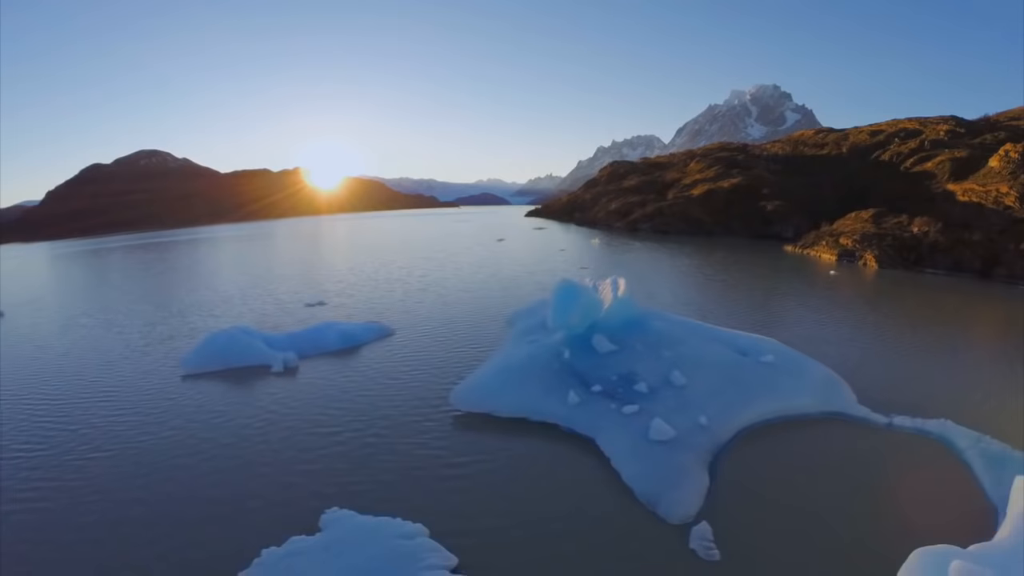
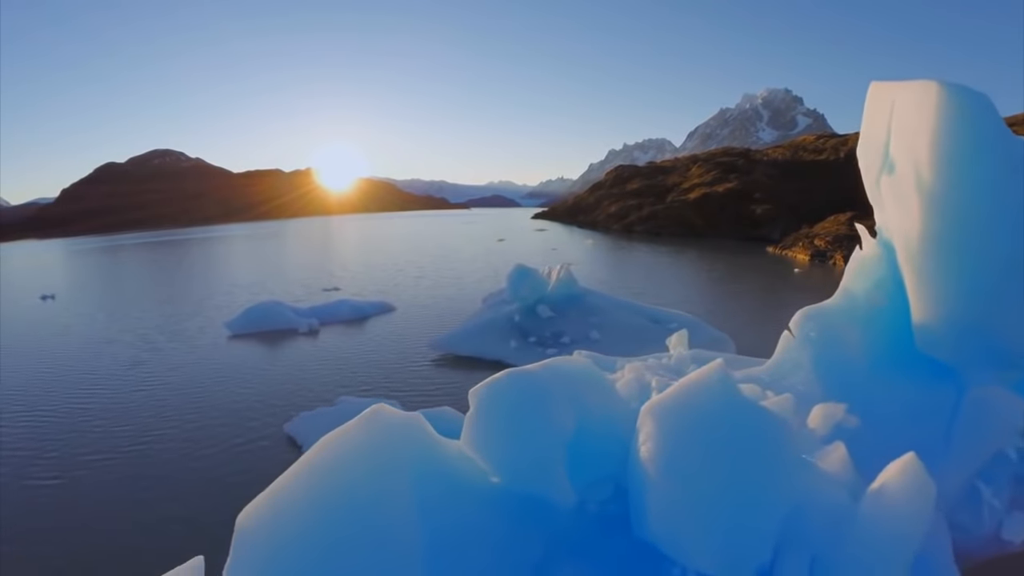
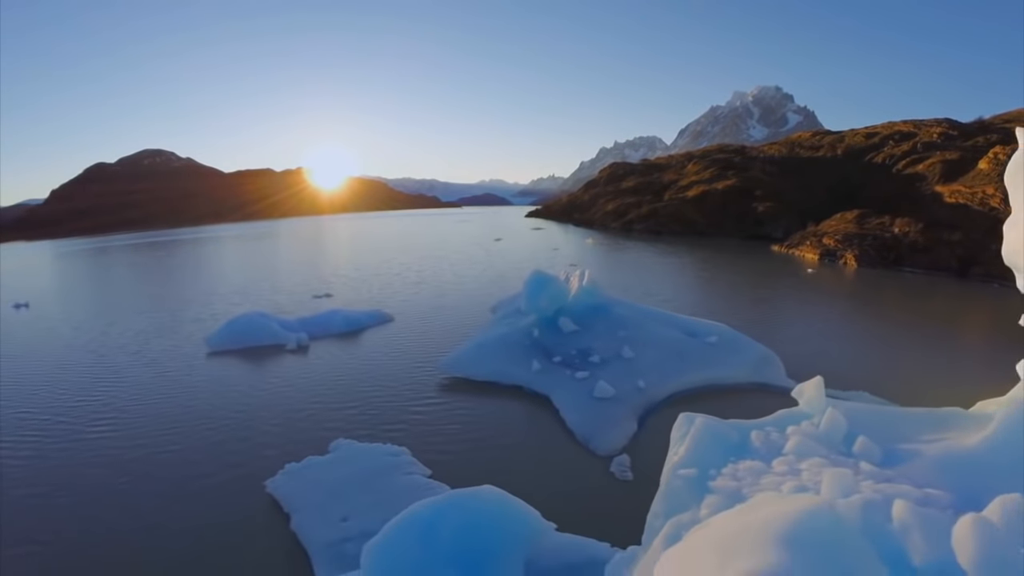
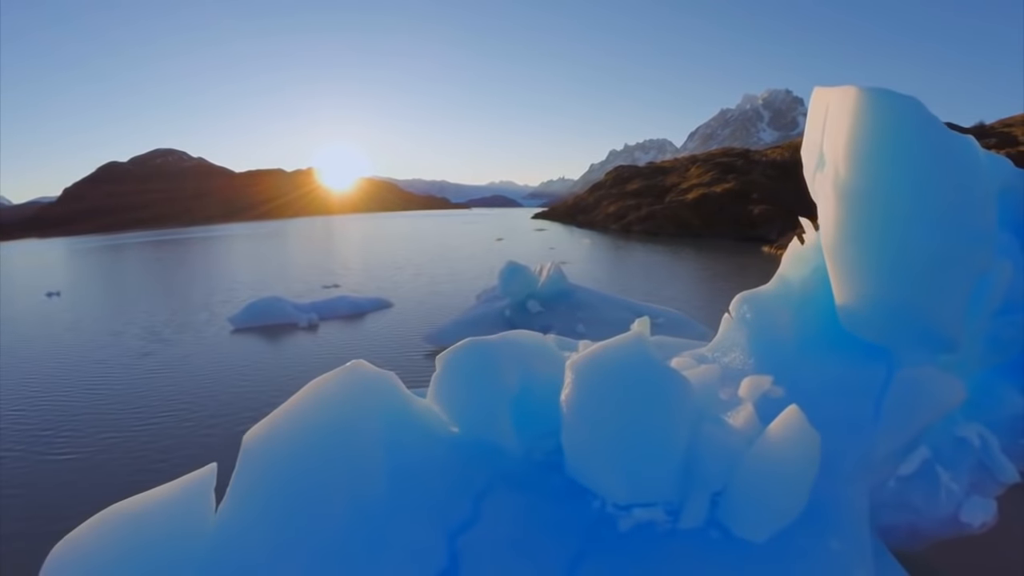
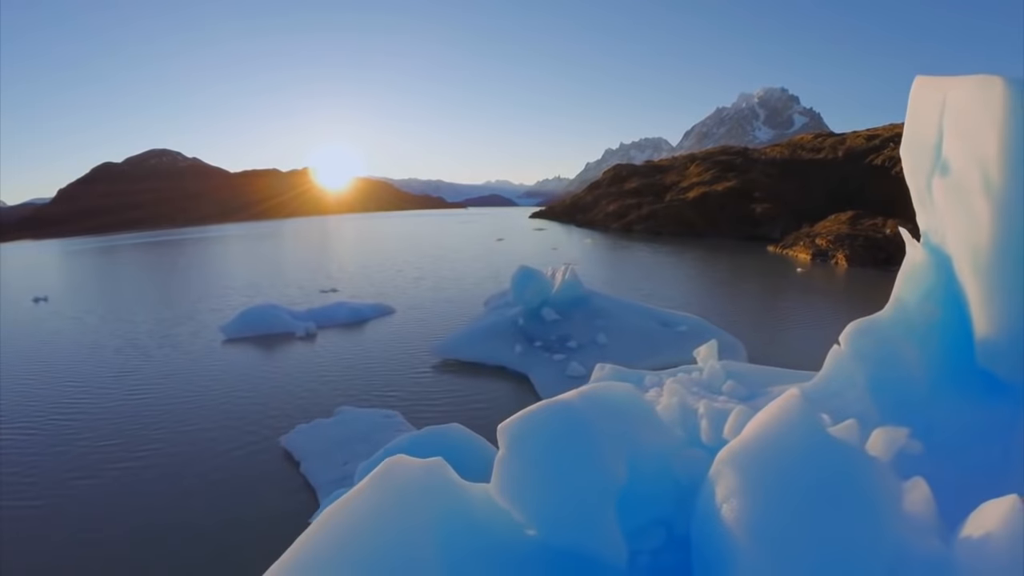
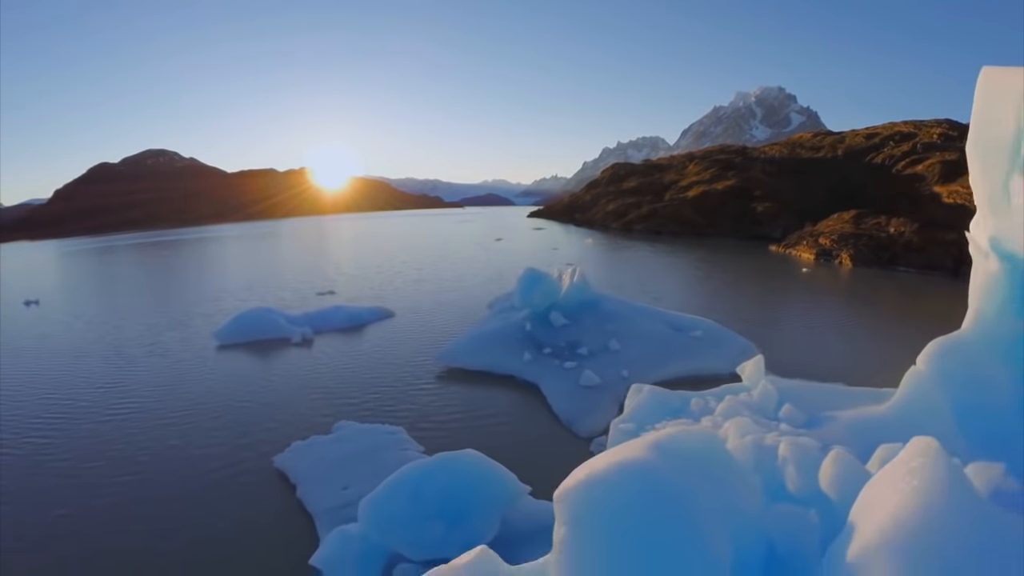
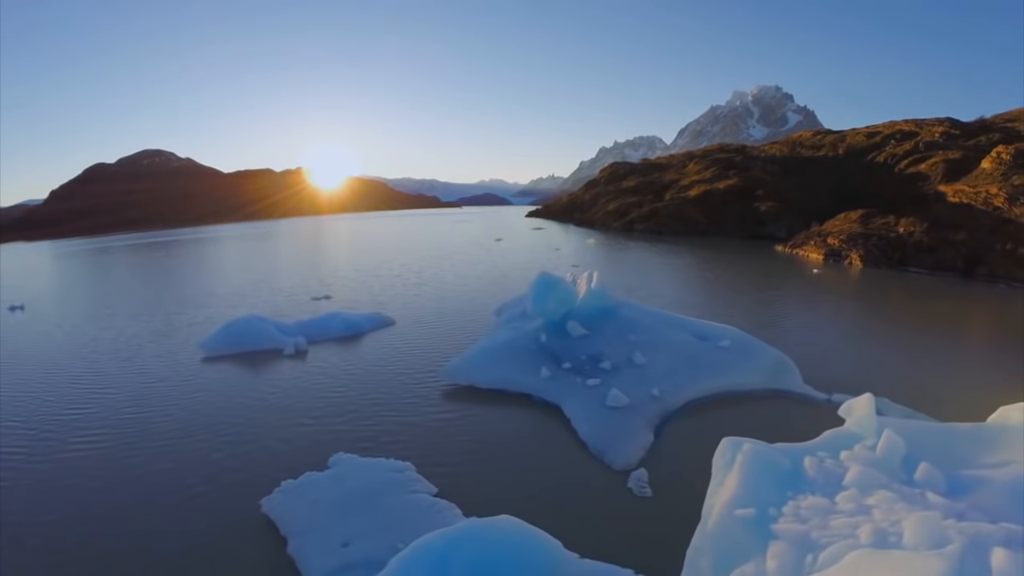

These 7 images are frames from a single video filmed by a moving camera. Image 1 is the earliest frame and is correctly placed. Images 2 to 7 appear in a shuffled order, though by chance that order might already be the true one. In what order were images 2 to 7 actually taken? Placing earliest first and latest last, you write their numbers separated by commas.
7, 3, 6, 5, 2, 4
